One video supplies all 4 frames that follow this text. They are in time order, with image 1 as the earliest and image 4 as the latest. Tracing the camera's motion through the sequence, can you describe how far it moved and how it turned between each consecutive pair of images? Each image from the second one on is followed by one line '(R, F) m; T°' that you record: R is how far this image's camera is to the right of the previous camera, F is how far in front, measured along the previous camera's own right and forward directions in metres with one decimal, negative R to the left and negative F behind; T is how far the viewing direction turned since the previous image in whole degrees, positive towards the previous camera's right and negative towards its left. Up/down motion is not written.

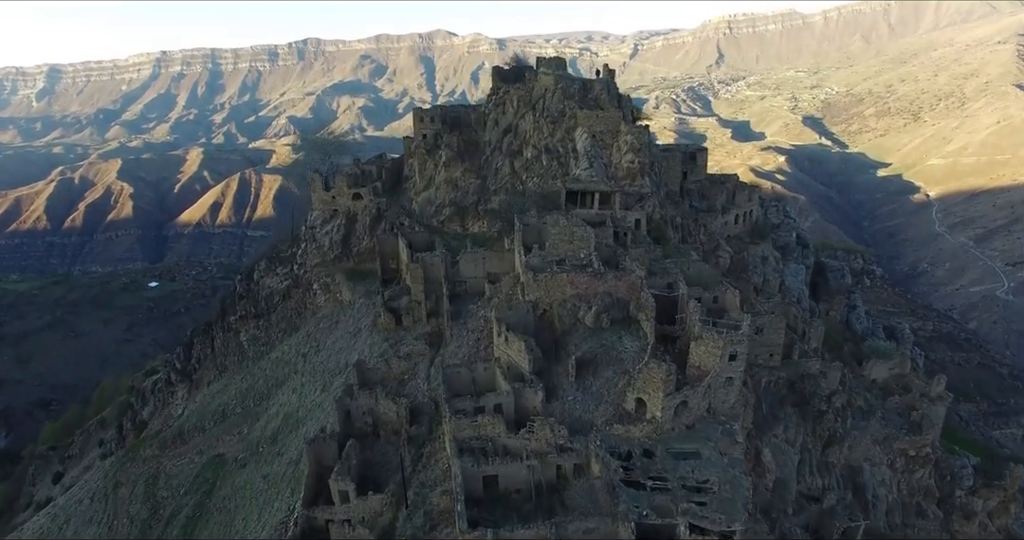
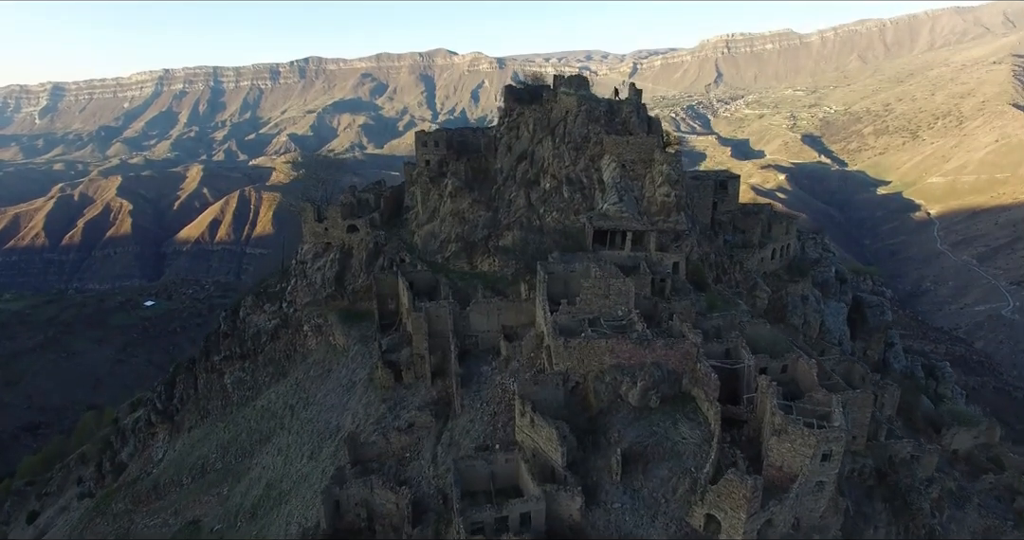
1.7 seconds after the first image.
(-0.9, +4.1) m; 0°
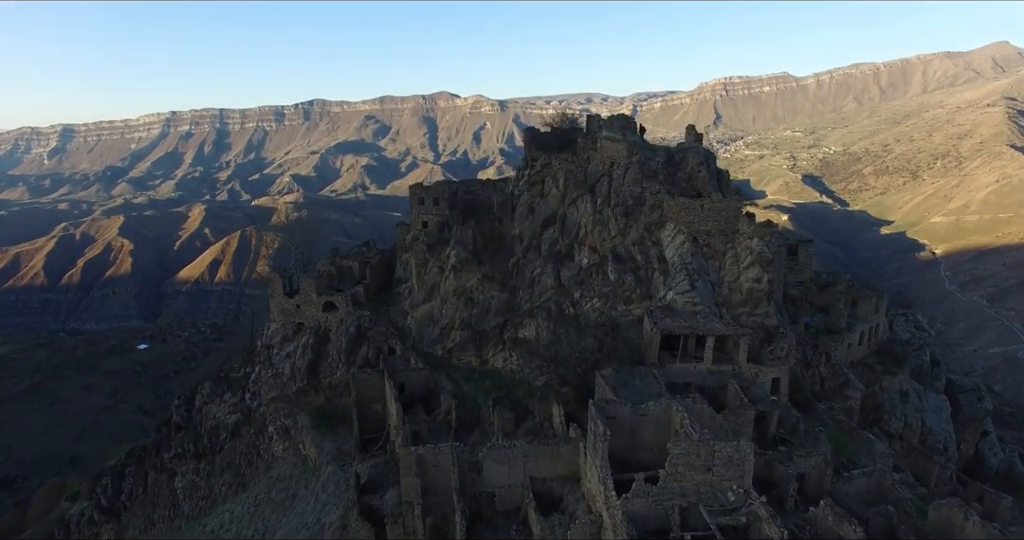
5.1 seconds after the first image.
(-0.9, +7.6) m; 0°
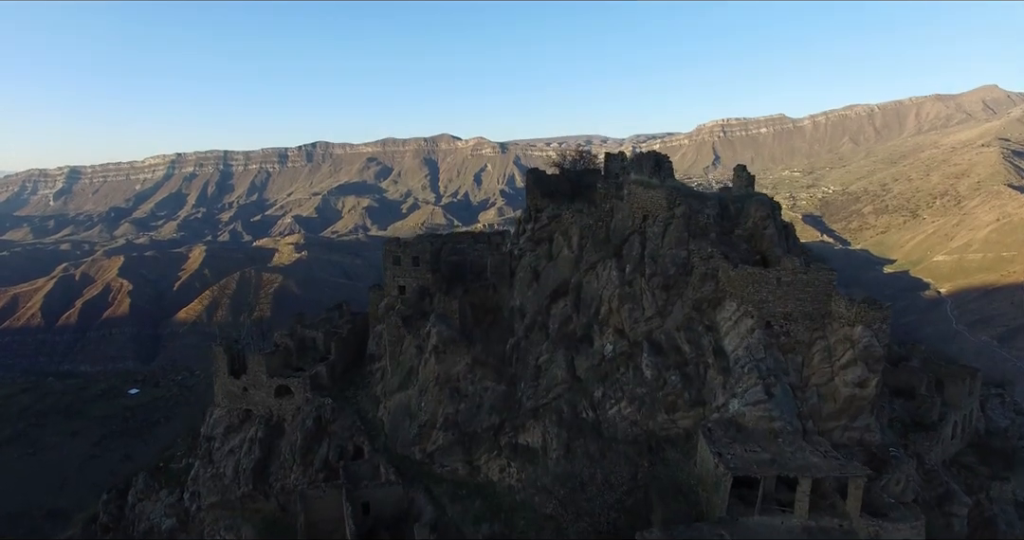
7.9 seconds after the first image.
(+0.1, +5.6) m; 0°
